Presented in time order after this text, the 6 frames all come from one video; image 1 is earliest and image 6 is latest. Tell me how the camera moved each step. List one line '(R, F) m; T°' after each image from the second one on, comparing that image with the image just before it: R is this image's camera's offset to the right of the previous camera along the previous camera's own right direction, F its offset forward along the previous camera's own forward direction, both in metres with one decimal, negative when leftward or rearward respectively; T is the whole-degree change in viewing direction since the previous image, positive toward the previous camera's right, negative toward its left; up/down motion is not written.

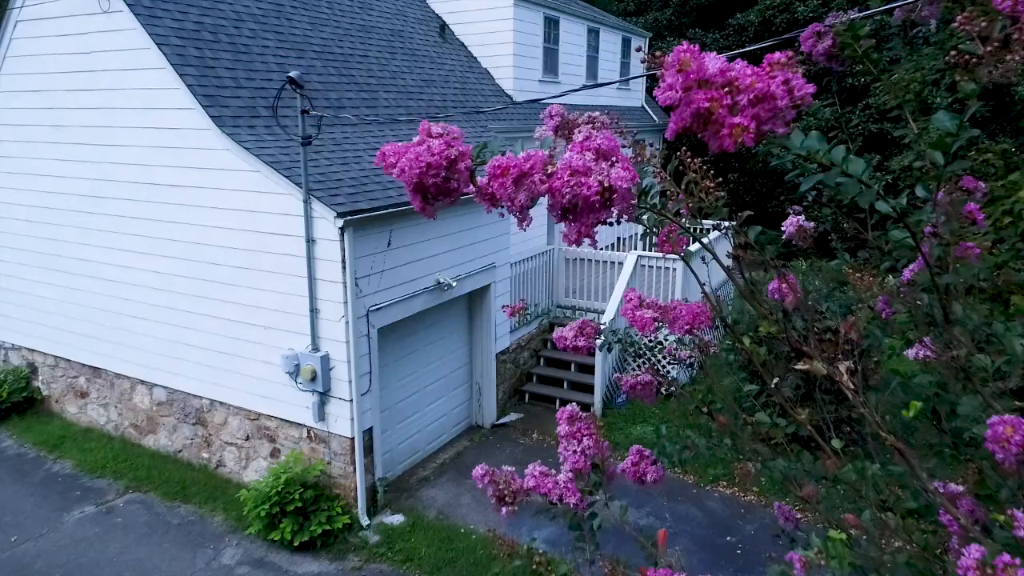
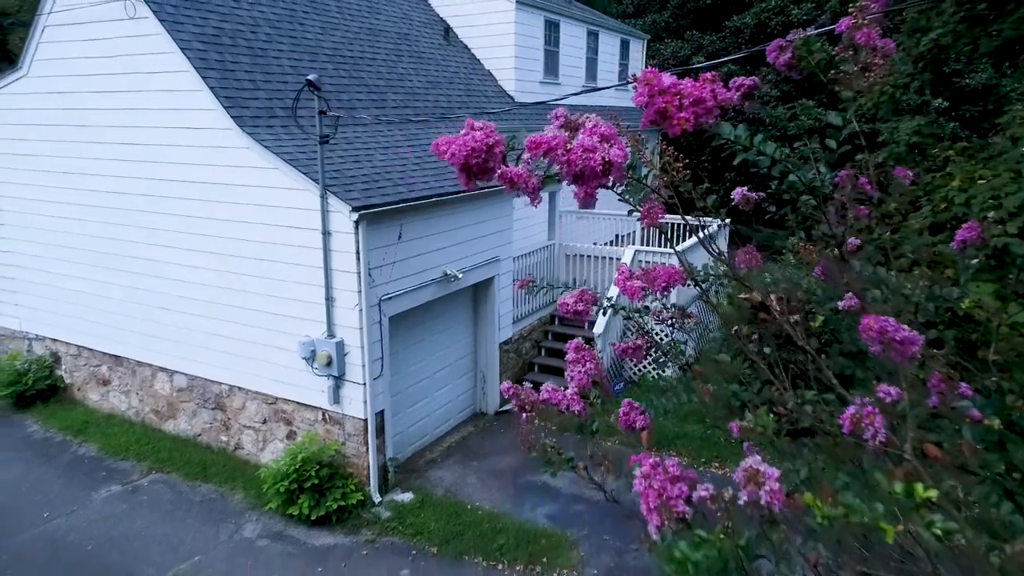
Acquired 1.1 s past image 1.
(0.0, -0.4) m; 0°
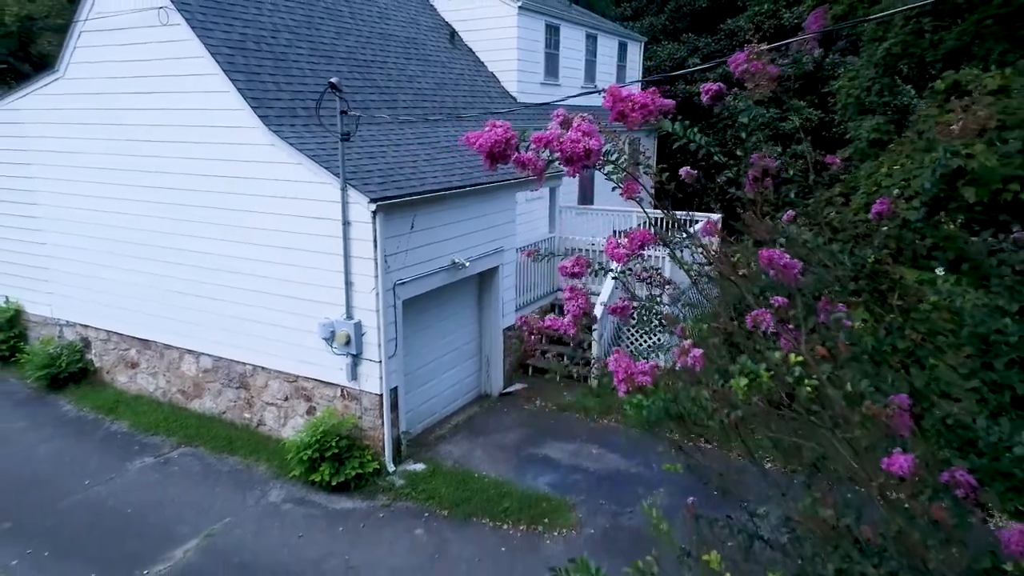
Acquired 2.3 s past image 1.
(0.0, -0.6) m; 0°
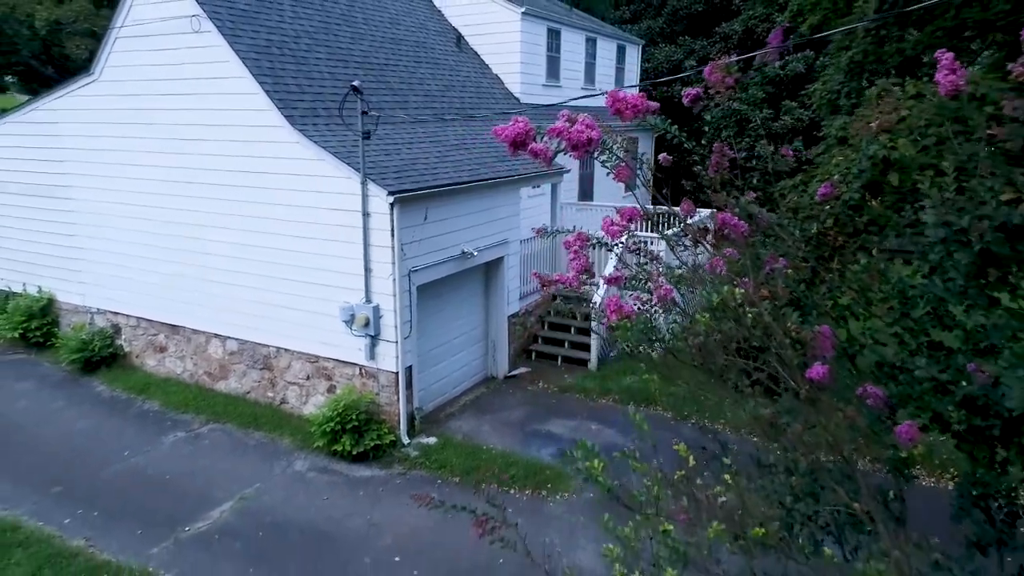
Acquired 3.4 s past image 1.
(-0.1, -0.7) m; 0°
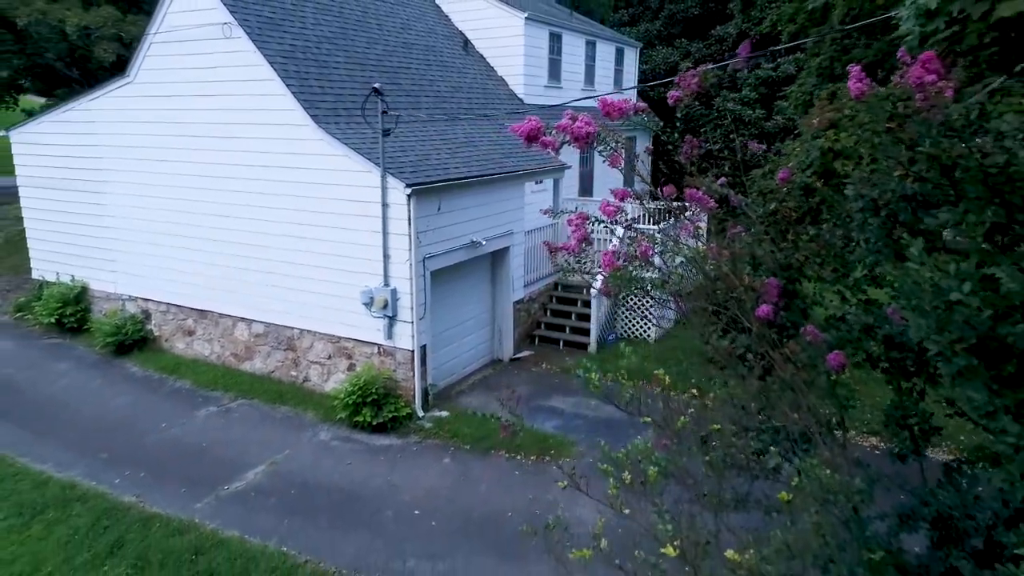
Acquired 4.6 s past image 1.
(-0.1, -0.7) m; 0°
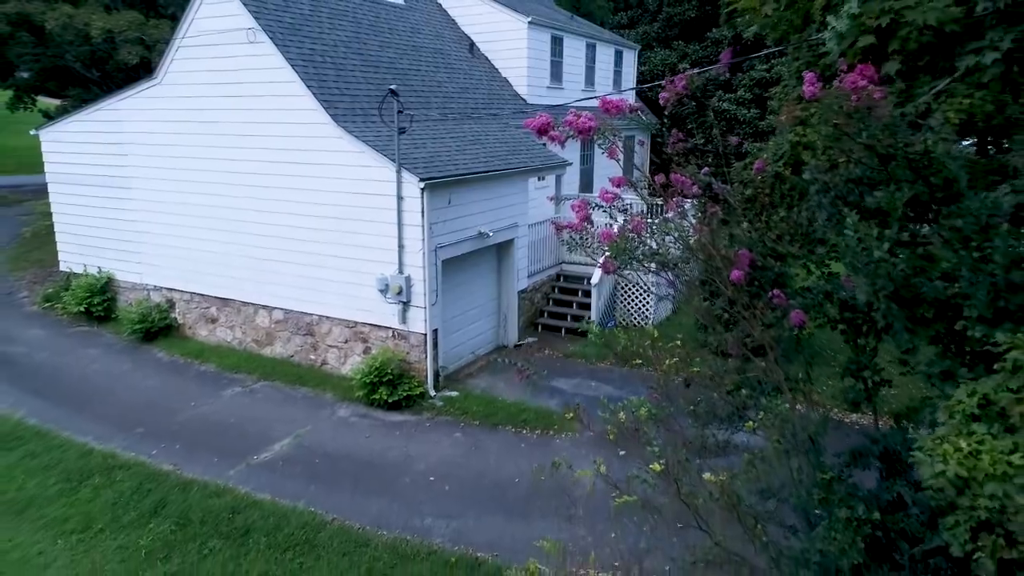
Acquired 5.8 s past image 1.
(-0.1, -0.7) m; 0°
